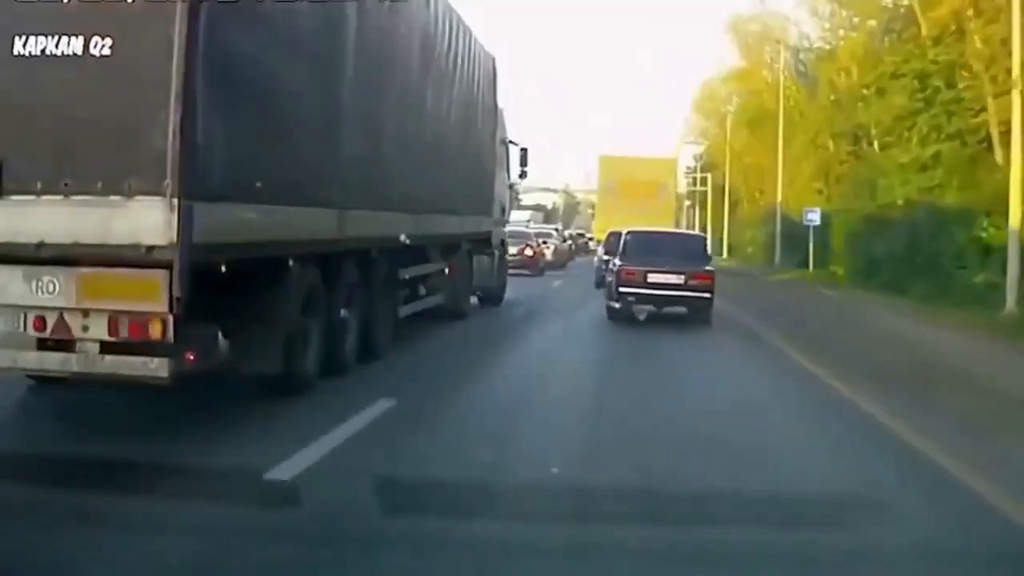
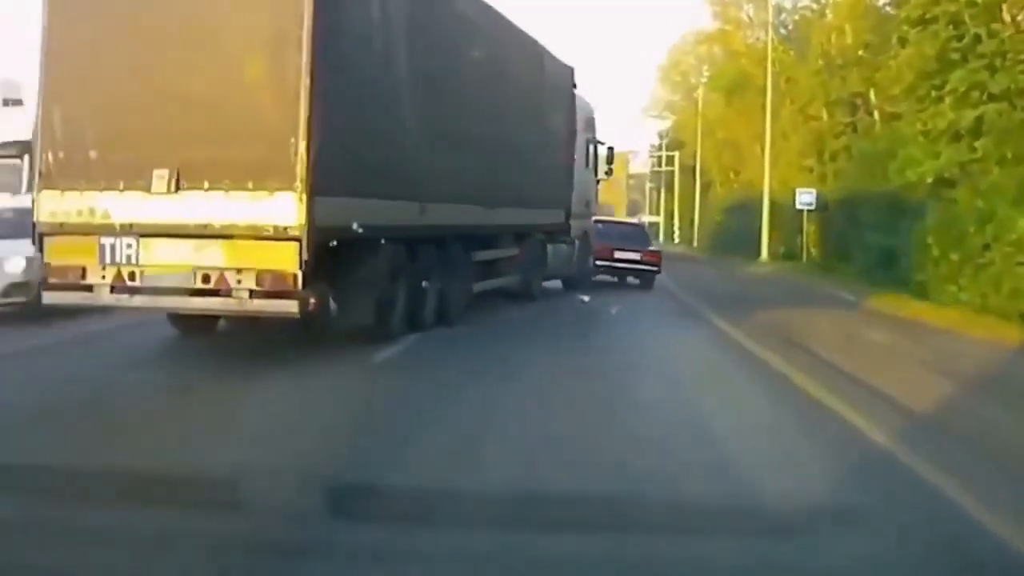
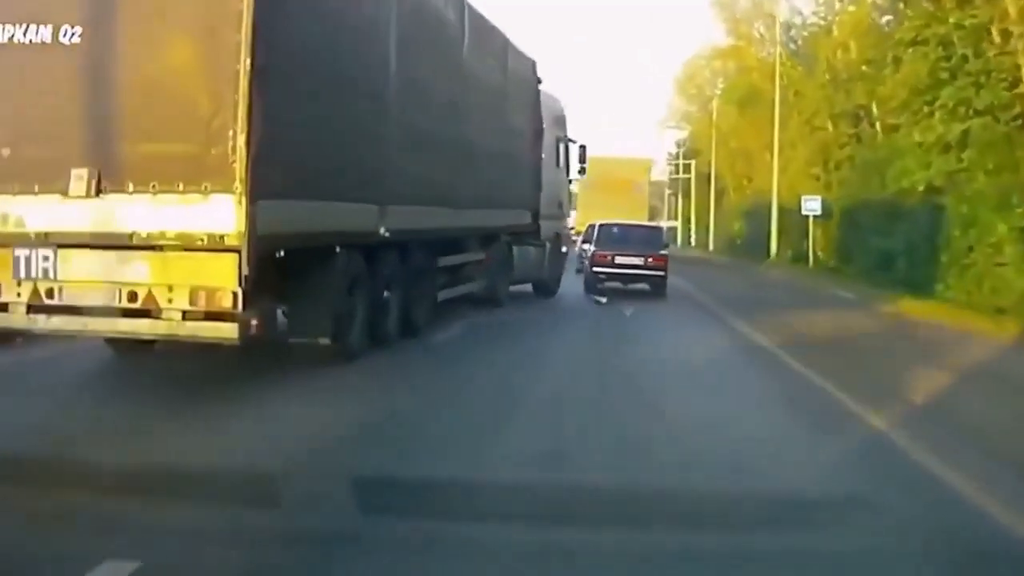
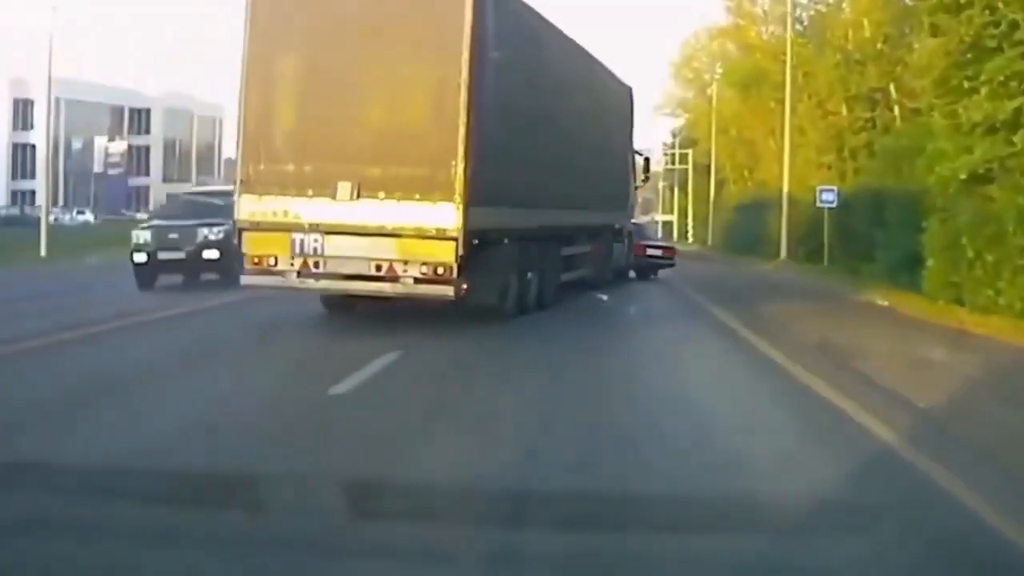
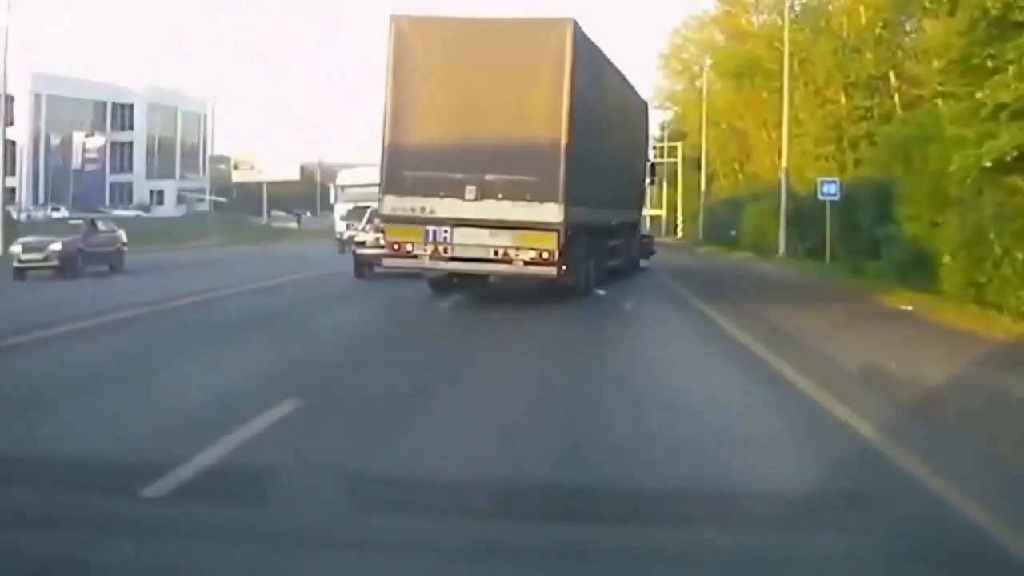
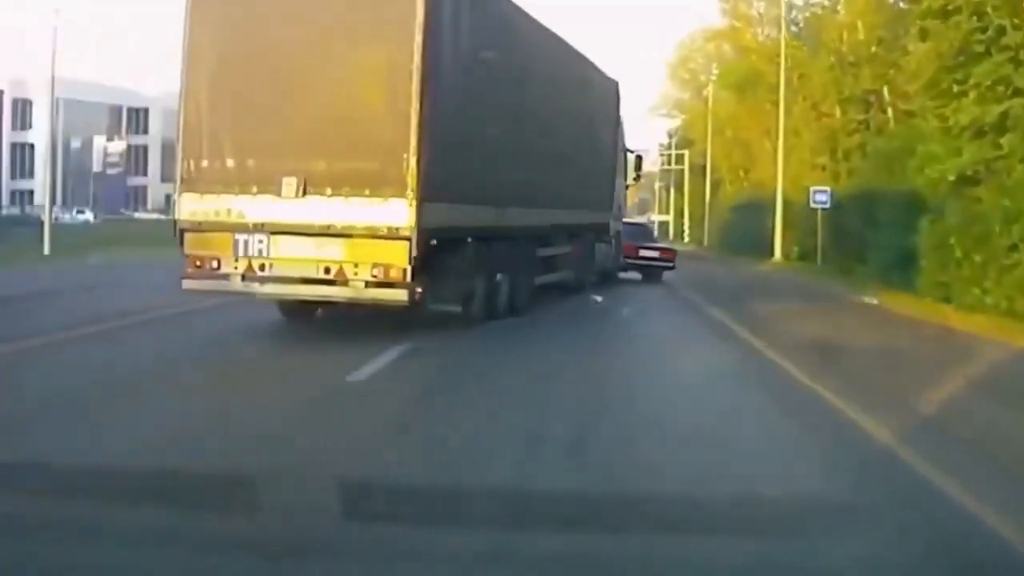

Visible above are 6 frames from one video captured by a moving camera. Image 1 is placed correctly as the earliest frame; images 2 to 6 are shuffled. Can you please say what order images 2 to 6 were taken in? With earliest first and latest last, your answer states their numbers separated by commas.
3, 2, 6, 4, 5
